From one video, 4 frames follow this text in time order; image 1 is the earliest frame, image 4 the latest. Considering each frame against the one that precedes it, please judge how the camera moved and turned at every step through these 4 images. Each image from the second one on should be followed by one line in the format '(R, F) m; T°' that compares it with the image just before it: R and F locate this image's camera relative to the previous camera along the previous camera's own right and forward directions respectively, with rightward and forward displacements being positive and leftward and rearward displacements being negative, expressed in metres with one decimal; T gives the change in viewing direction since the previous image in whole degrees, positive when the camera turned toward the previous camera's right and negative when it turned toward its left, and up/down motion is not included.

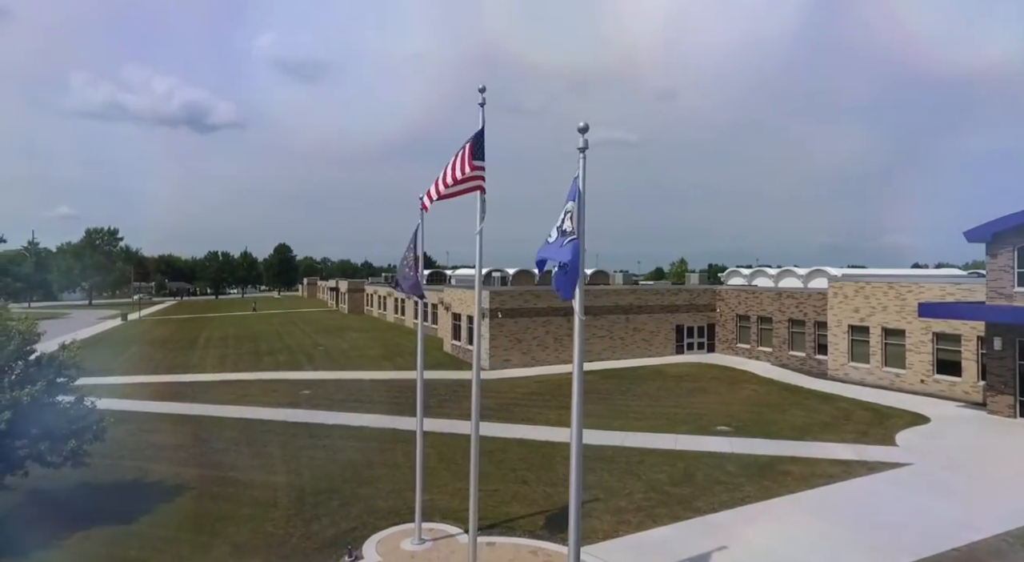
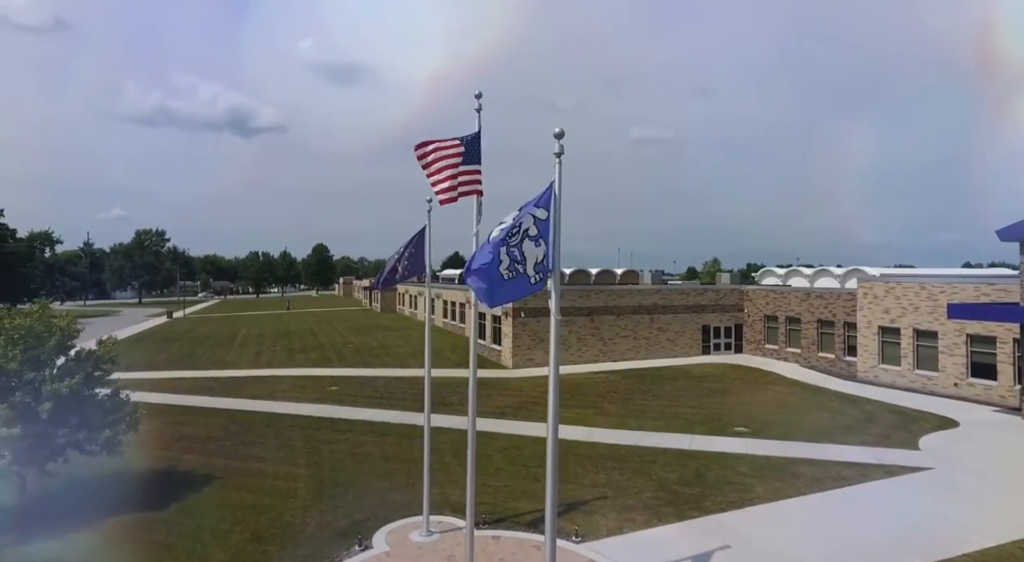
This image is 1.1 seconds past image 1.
(+0.8, -0.3) m; -4°
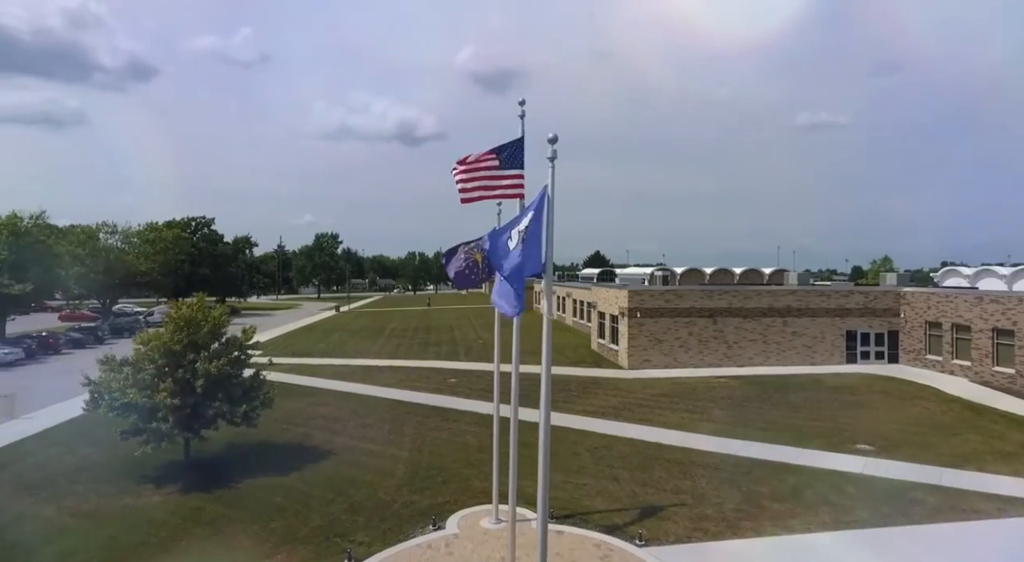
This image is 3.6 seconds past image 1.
(+2.3, -0.1) m; -16°
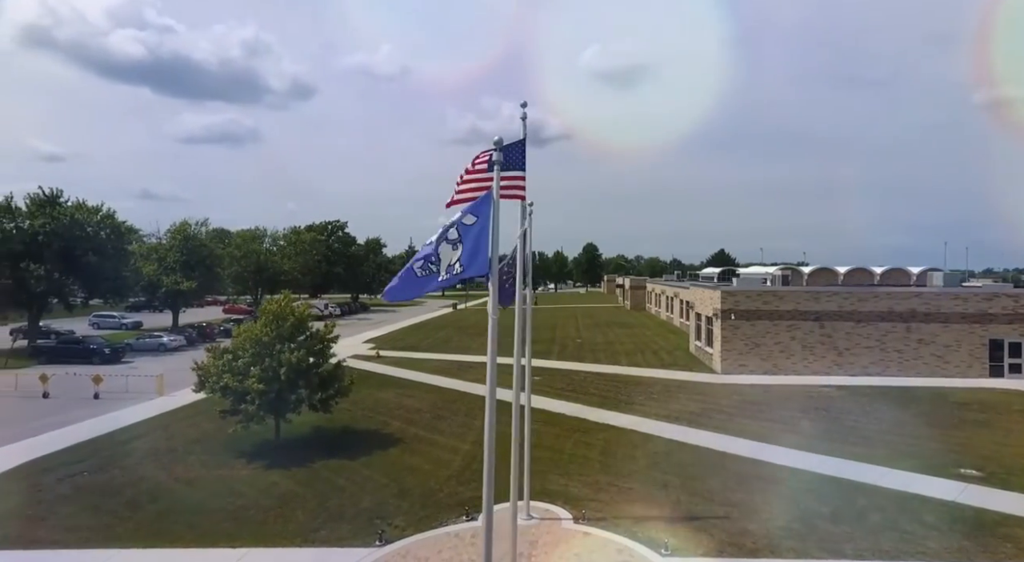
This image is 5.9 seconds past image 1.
(+2.6, +0.4) m; -14°
